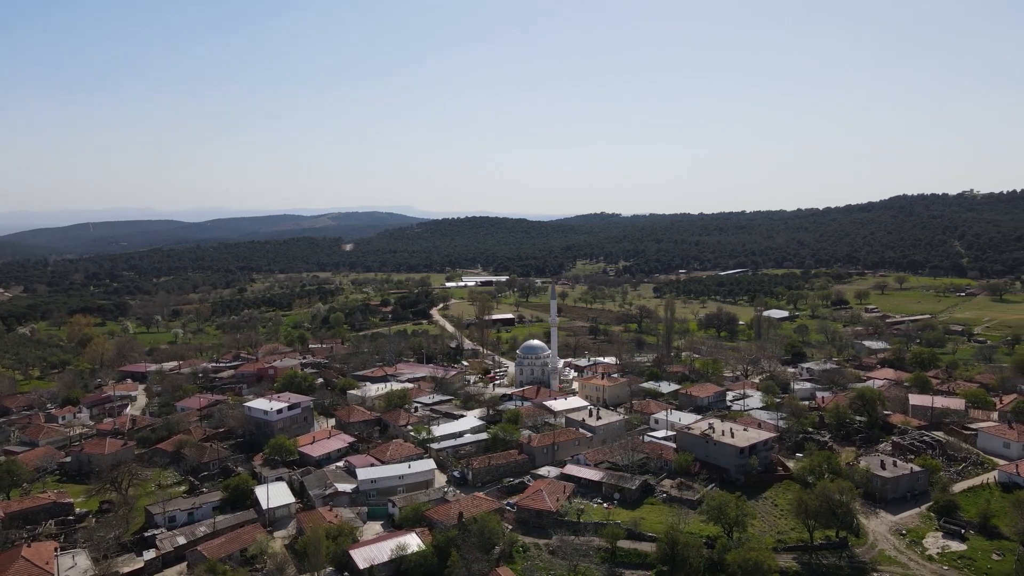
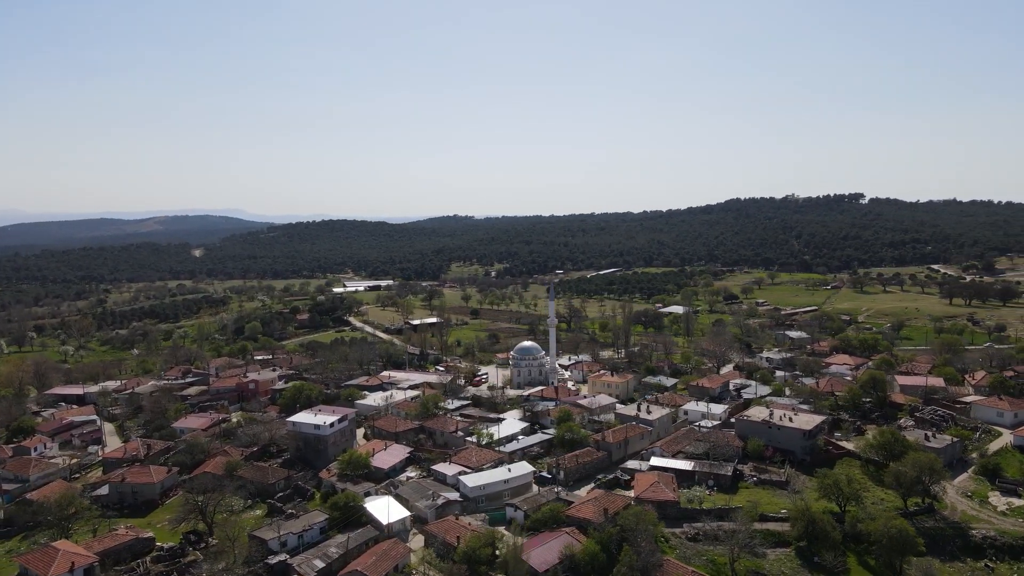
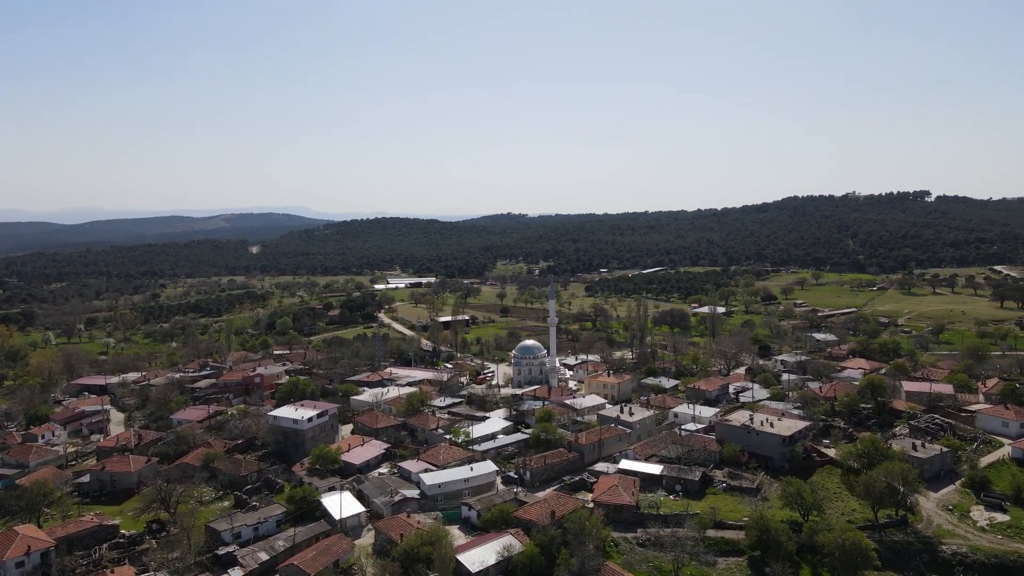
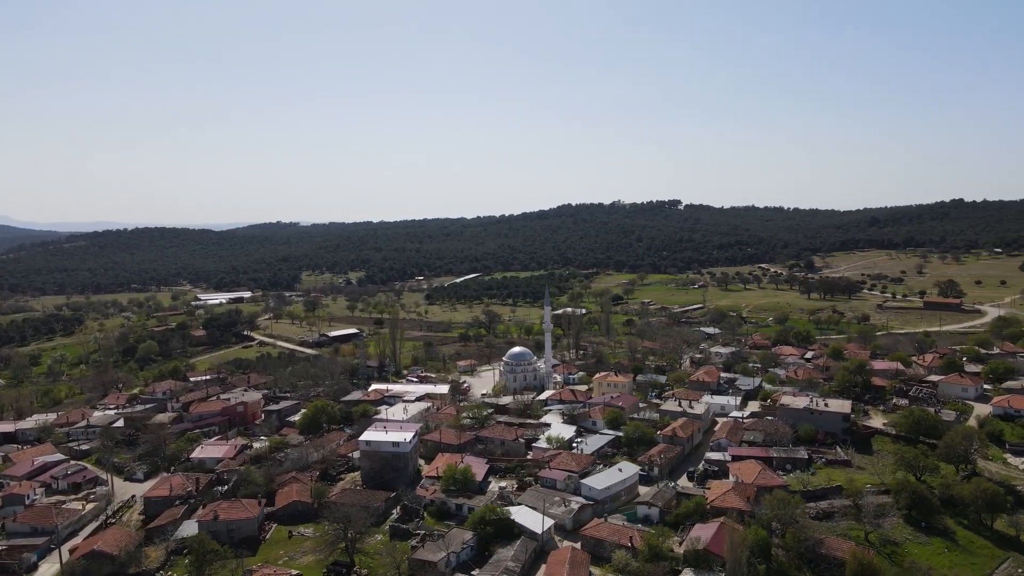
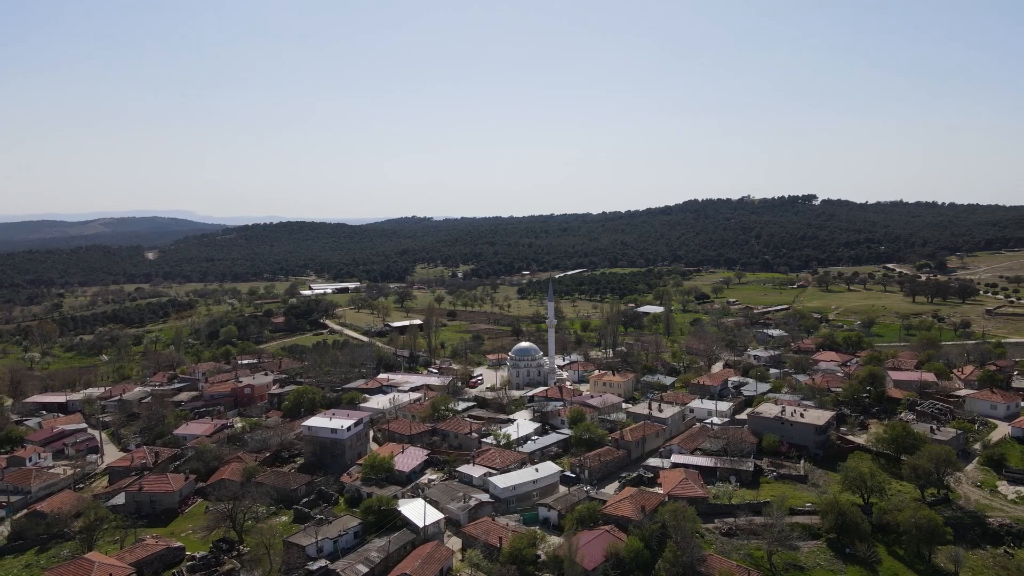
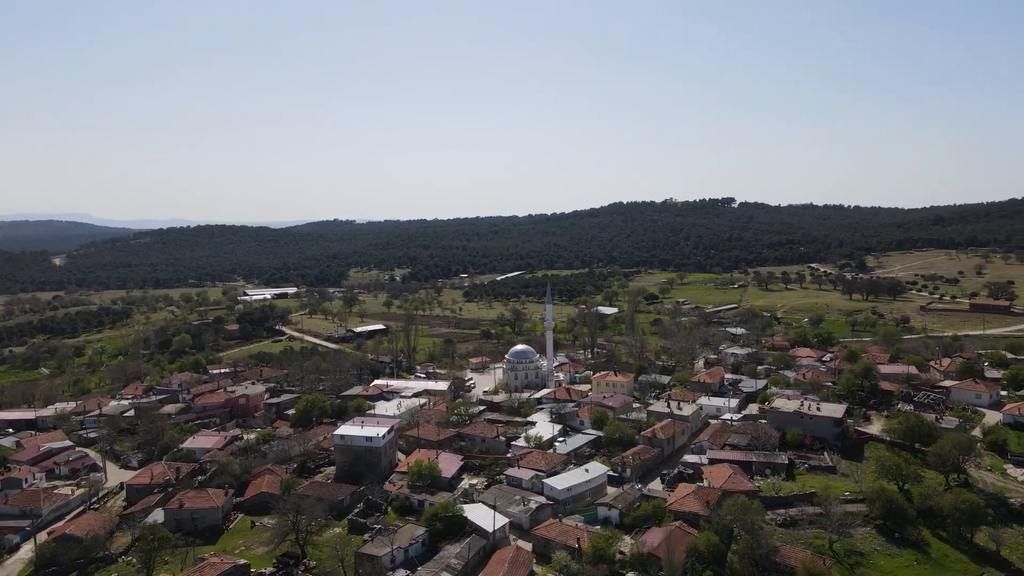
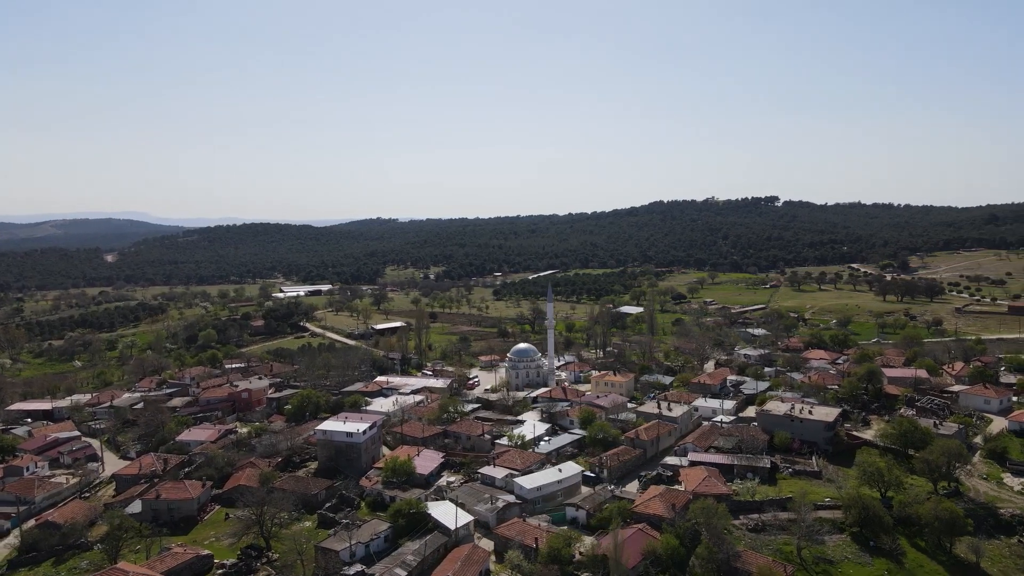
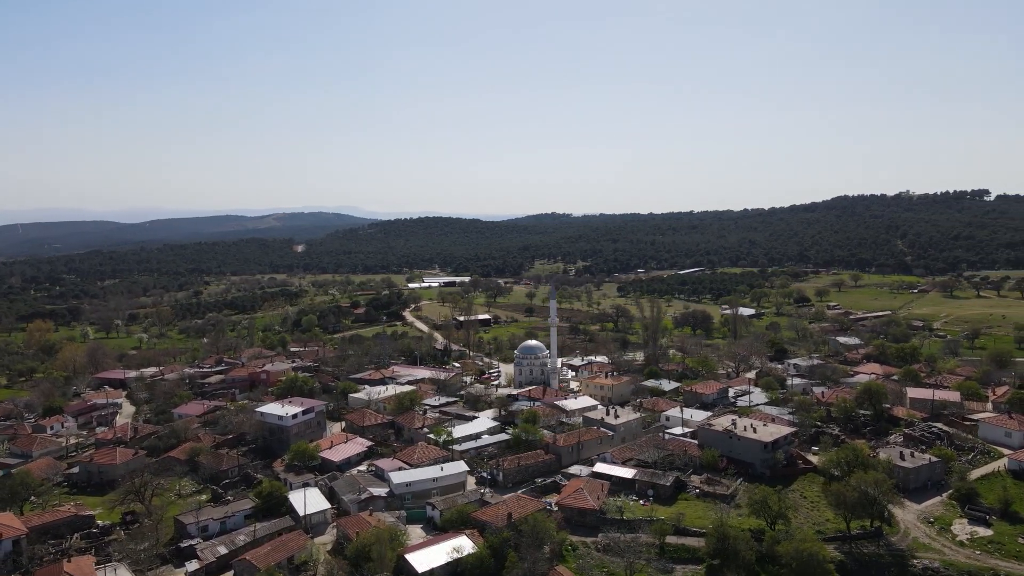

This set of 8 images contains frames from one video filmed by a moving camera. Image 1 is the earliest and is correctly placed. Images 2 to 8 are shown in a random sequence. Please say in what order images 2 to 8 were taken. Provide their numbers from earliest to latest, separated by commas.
8, 3, 2, 5, 7, 6, 4
